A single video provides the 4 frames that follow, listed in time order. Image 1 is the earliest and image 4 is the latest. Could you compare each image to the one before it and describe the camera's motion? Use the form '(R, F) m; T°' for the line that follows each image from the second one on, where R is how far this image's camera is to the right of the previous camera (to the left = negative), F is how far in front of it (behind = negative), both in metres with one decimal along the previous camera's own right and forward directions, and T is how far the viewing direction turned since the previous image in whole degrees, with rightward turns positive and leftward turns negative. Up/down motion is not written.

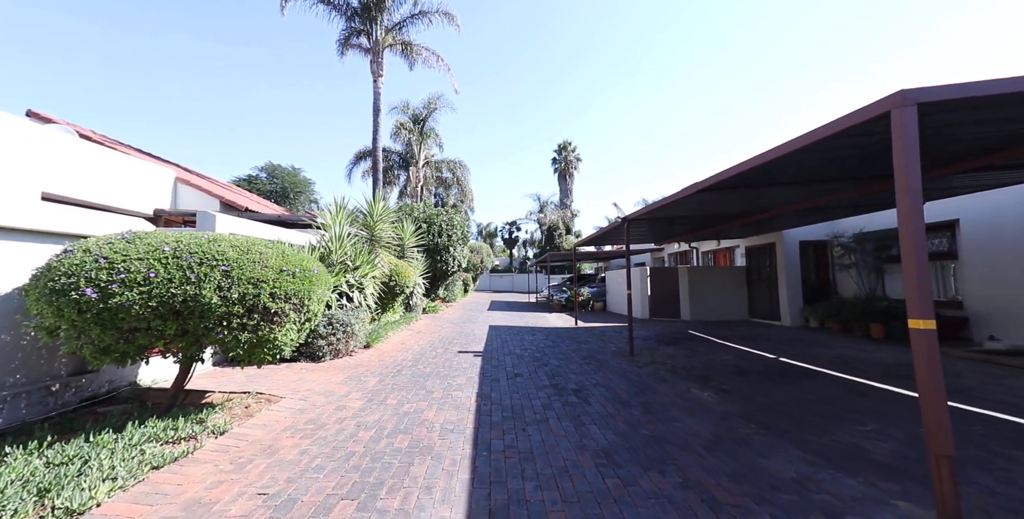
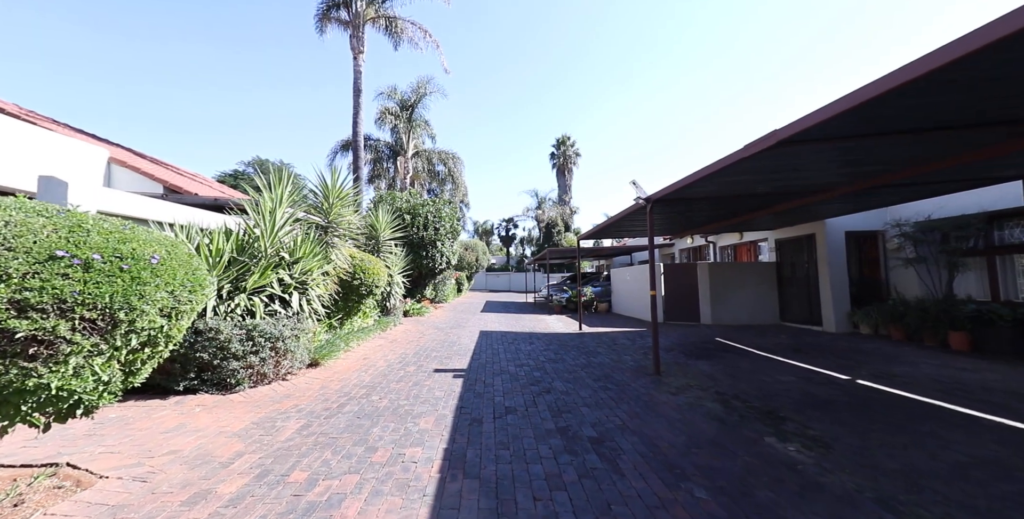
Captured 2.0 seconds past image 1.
(+0.1, +1.5) m; 0°
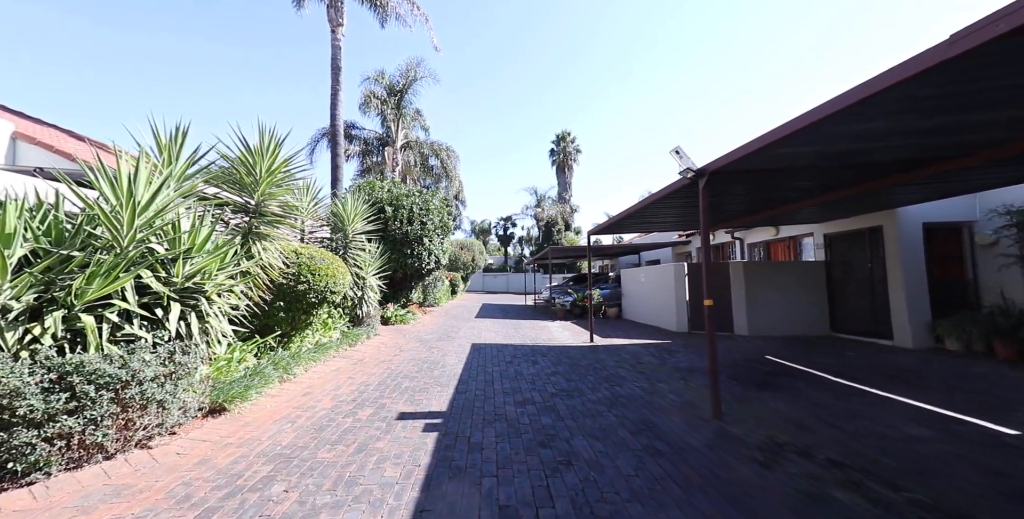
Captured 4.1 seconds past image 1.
(0.0, +1.6) m; 0°
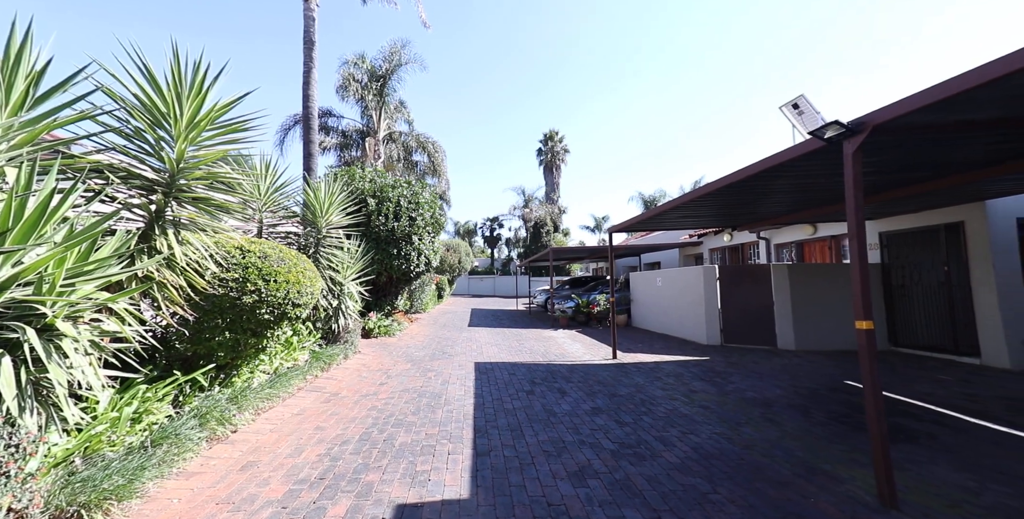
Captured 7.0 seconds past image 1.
(-0.6, +1.4) m; +3°
